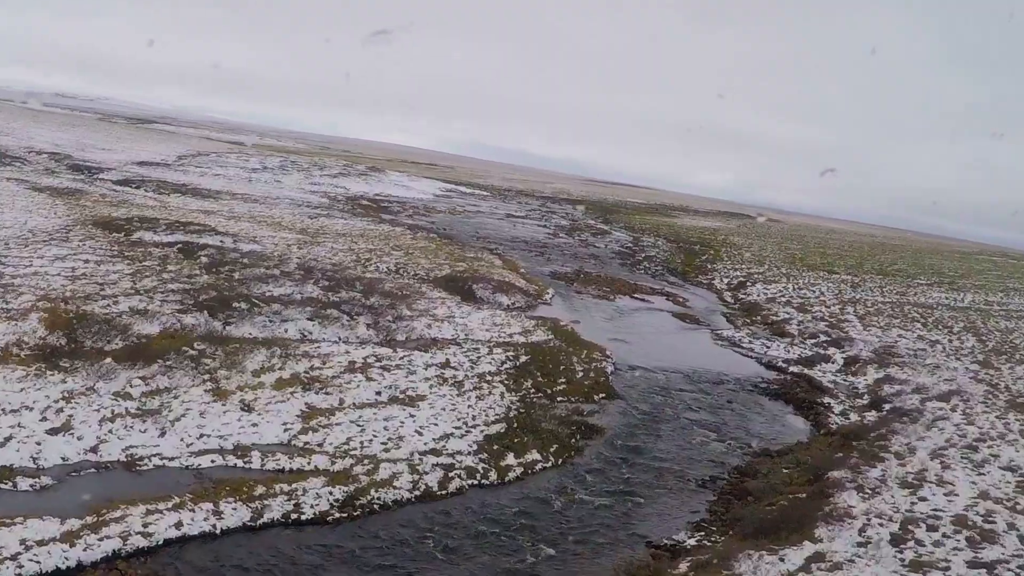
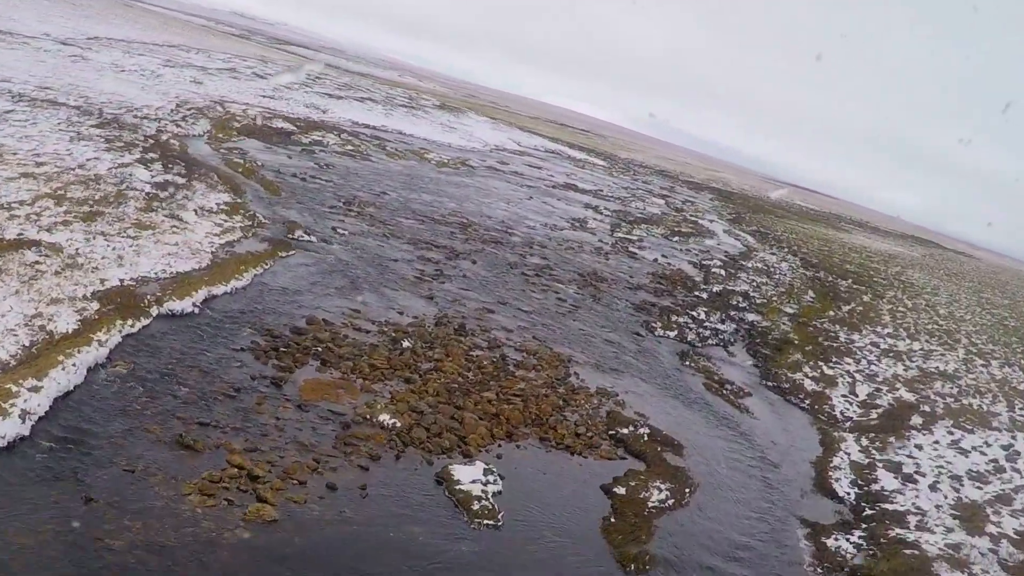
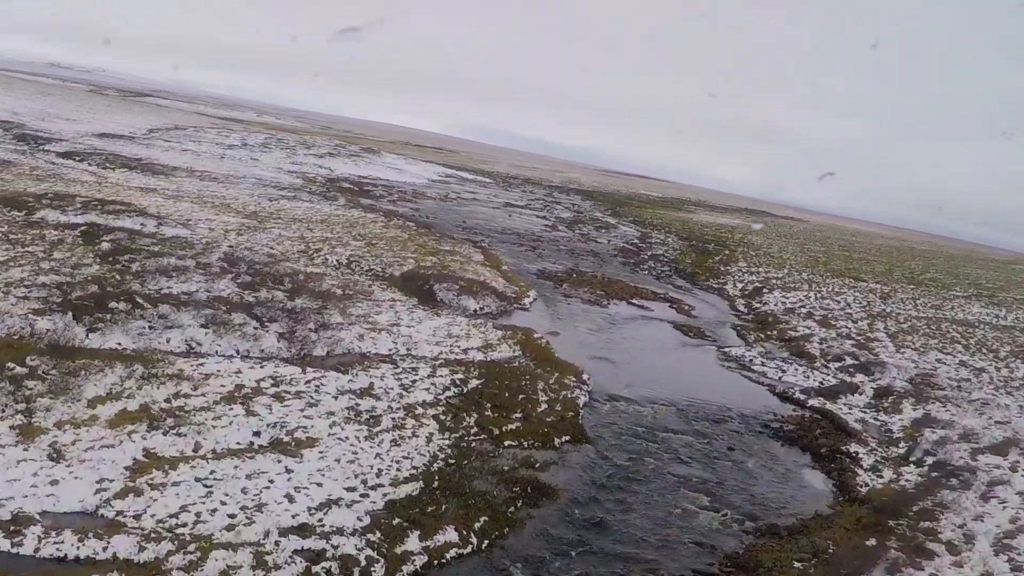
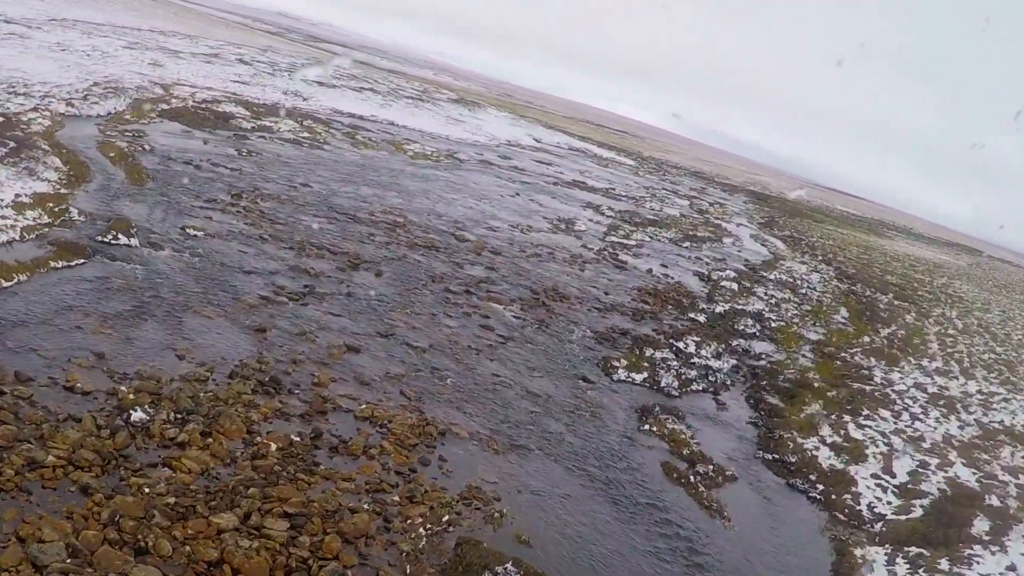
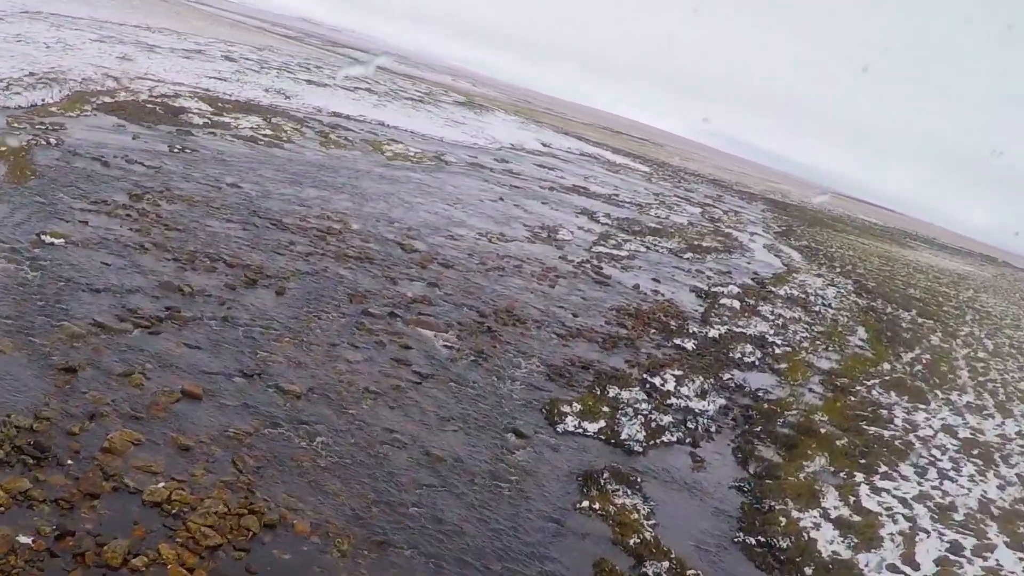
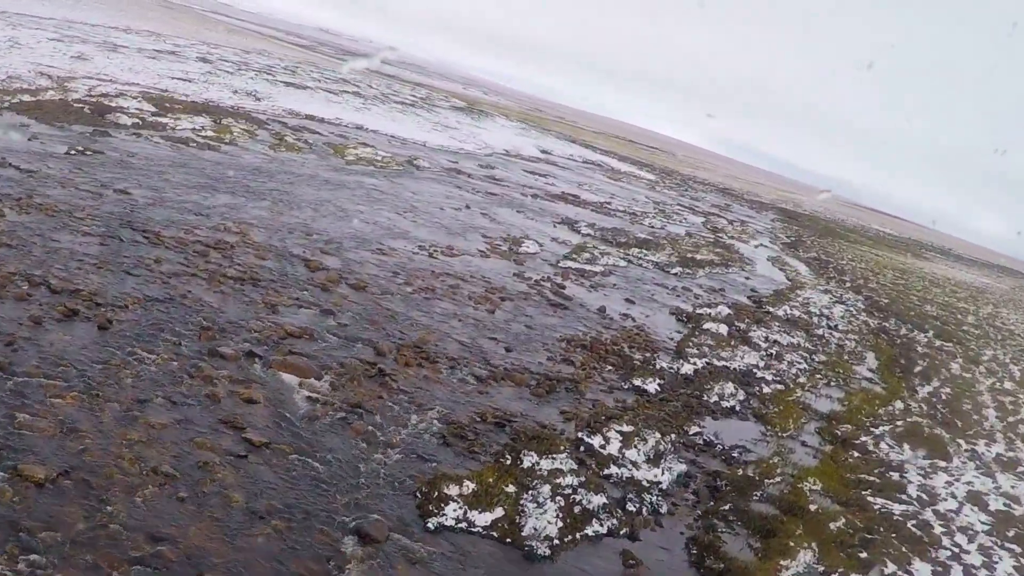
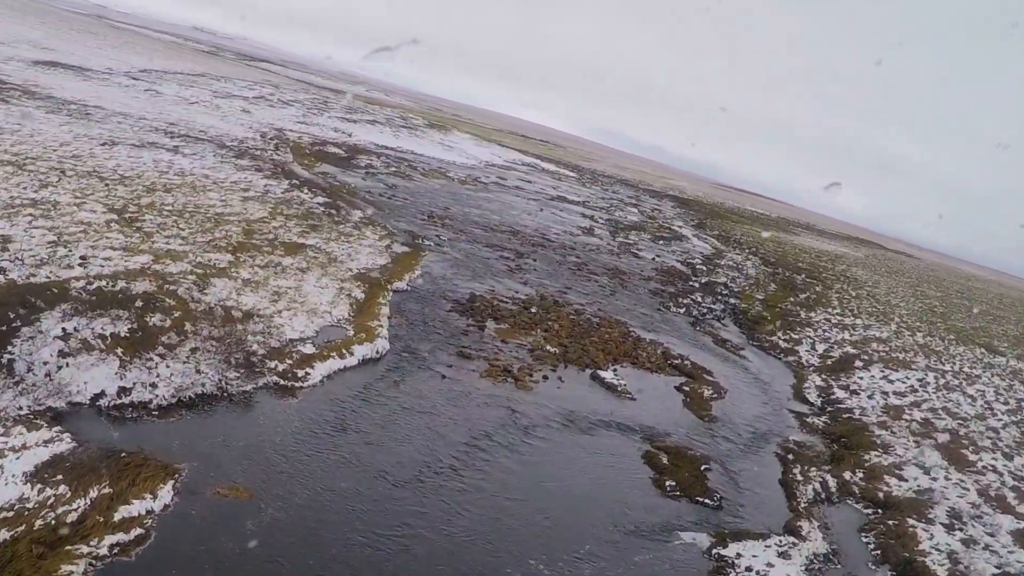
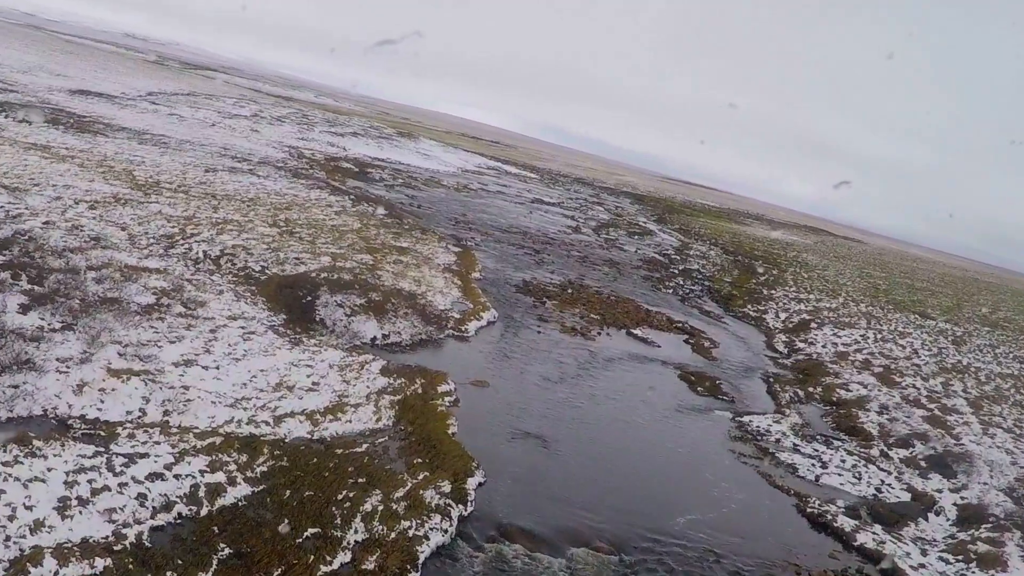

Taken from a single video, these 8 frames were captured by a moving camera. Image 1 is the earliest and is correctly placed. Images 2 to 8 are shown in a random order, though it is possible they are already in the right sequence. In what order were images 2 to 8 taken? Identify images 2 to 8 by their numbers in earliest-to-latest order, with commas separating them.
3, 8, 7, 2, 4, 5, 6
